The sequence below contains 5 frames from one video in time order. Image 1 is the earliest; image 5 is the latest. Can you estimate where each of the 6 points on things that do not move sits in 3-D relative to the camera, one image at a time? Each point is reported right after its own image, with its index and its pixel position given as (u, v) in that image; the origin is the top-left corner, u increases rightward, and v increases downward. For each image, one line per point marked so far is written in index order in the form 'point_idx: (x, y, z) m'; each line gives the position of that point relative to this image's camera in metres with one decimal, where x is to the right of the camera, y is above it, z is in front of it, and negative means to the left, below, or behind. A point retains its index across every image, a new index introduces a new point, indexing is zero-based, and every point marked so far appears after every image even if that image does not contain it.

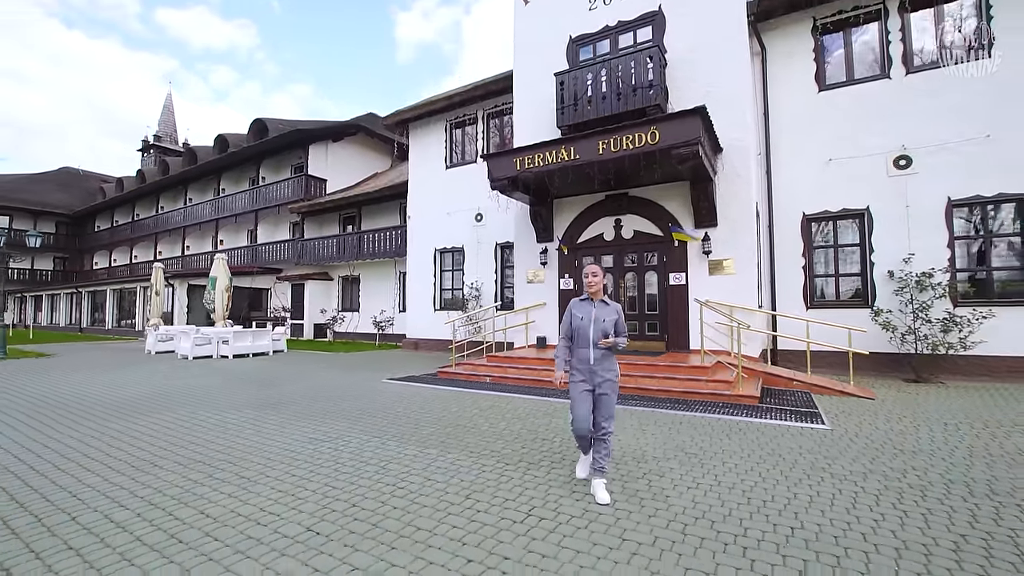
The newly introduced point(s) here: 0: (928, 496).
0: (+3.1, -1.5, +3.7) m
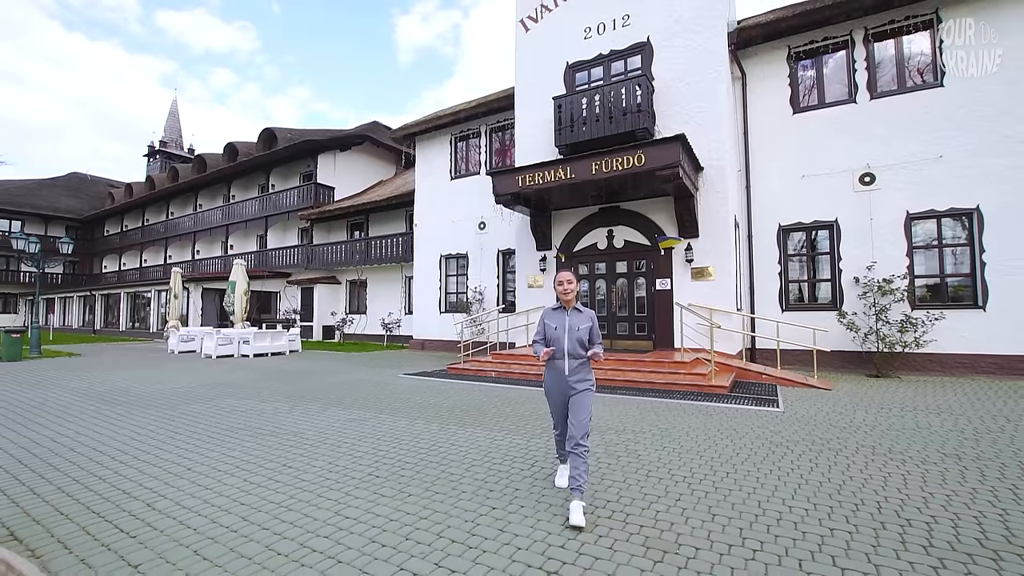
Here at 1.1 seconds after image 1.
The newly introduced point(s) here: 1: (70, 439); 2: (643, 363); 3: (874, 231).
0: (+3.2, -1.6, +4.8) m
1: (-5.0, -1.7, +5.7) m
2: (+2.4, -1.4, +9.4) m
3: (+8.1, +1.3, +11.2) m
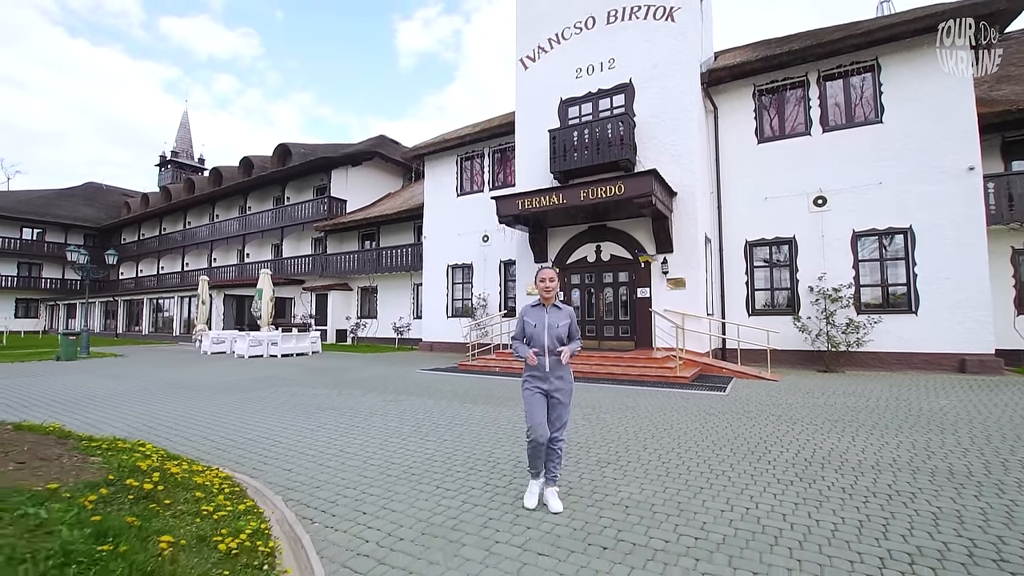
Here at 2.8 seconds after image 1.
0: (+3.2, -1.7, +6.6) m
1: (-5.0, -1.9, +7.4) m
2: (+2.5, -1.6, +11.2) m
3: (+8.2, +1.1, +13.0) m
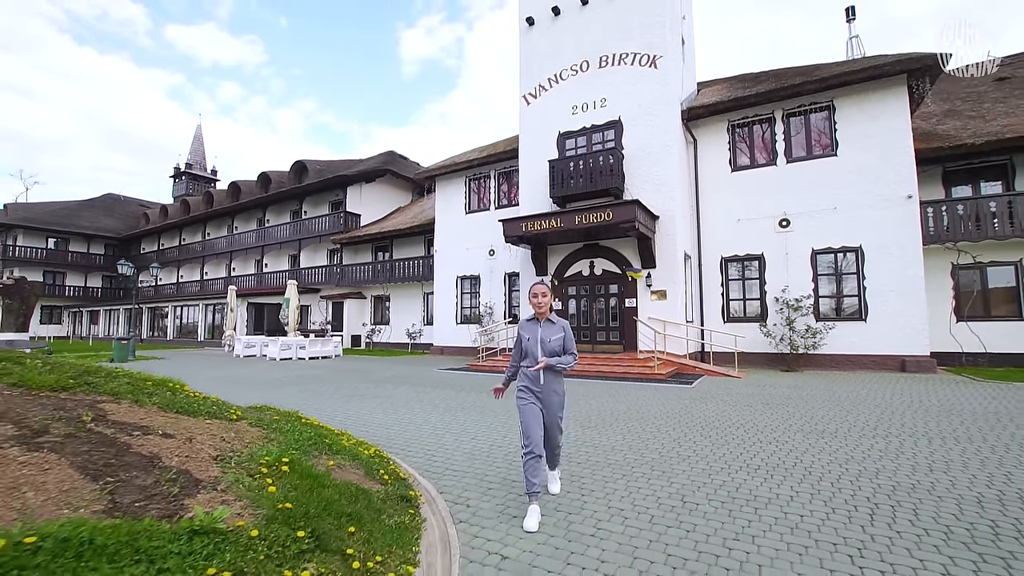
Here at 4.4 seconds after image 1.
0: (+3.3, -2.0, +8.5) m
1: (-4.9, -2.1, +9.4) m
2: (+2.6, -1.9, +13.1) m
3: (+8.3, +0.8, +15.0) m
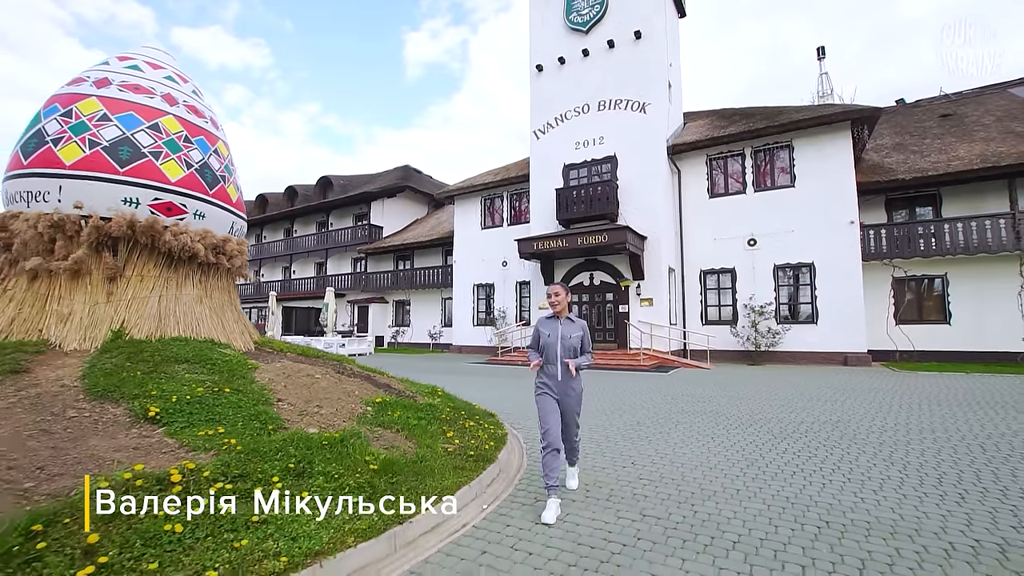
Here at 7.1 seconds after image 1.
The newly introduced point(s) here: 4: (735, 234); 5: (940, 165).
0: (+3.8, -2.3, +11.6) m
1: (-4.4, -2.4, +12.5) m
2: (+3.1, -2.2, +16.2) m
3: (+8.8, +0.5, +18.0) m
4: (+8.3, +2.0, +18.5) m
5: (+14.7, +4.2, +17.2) m
